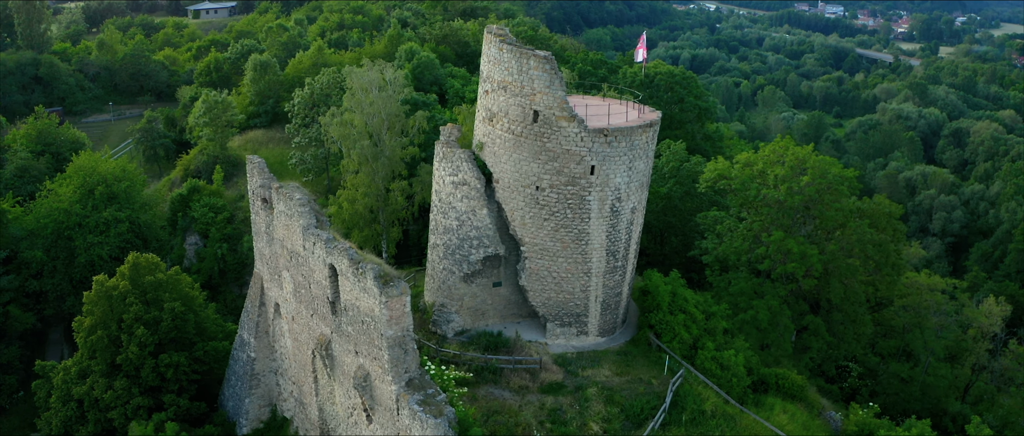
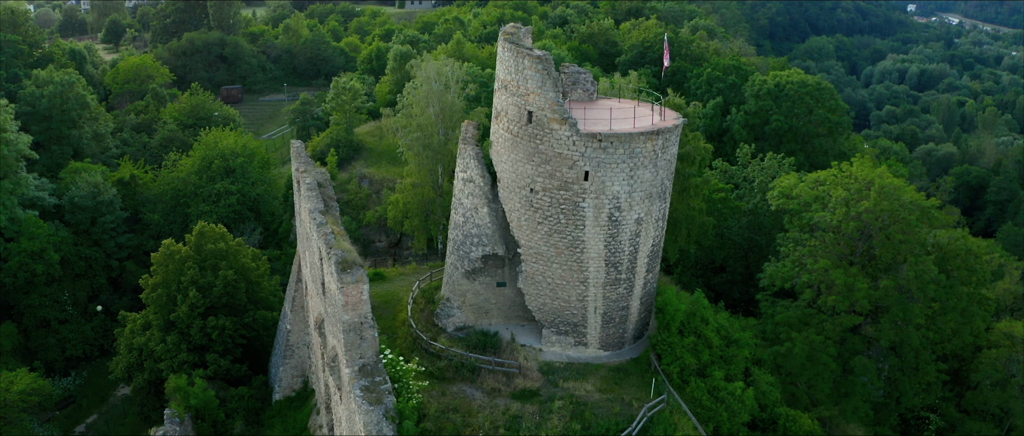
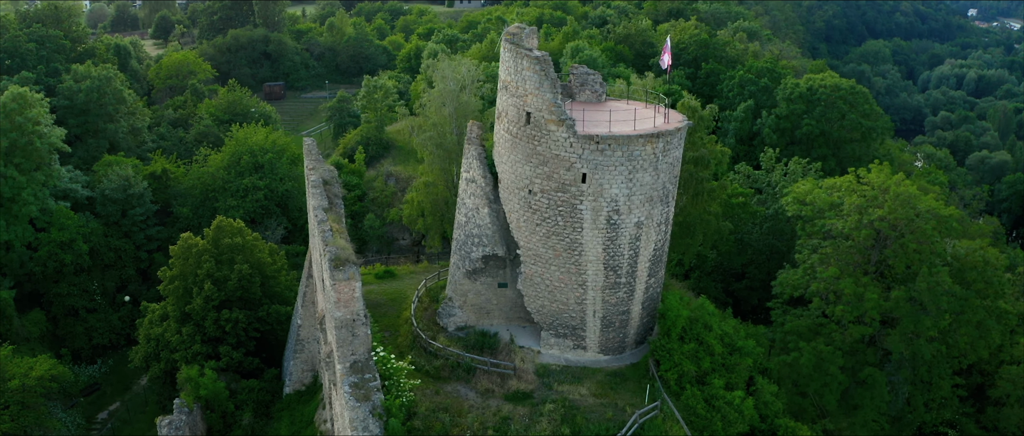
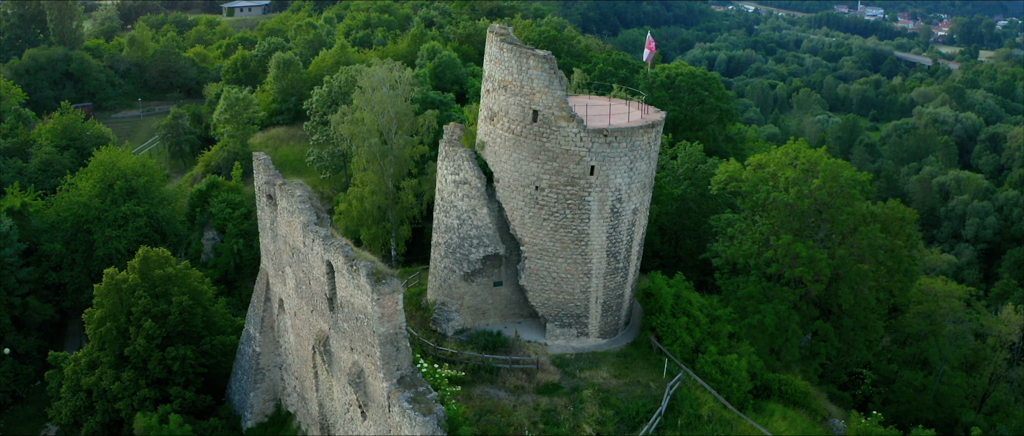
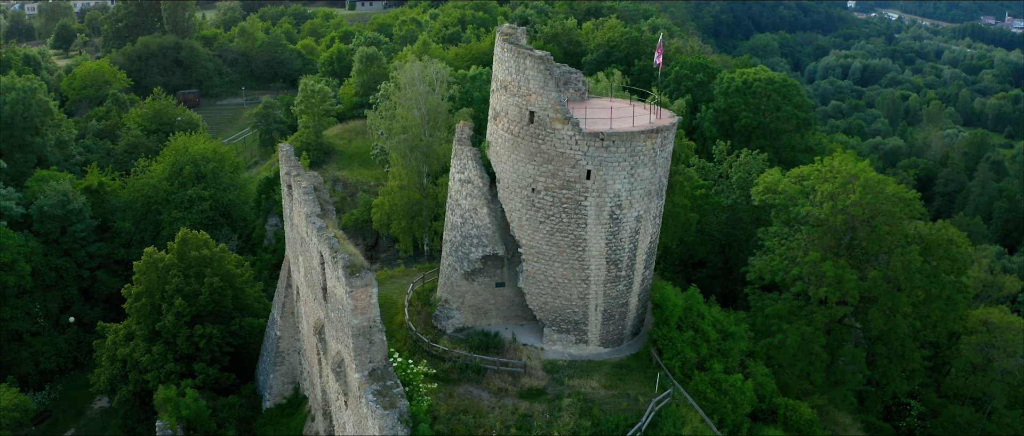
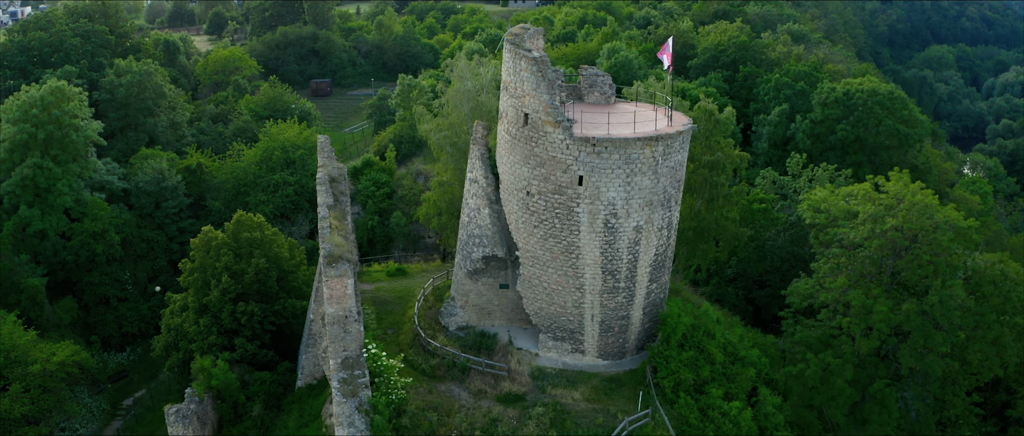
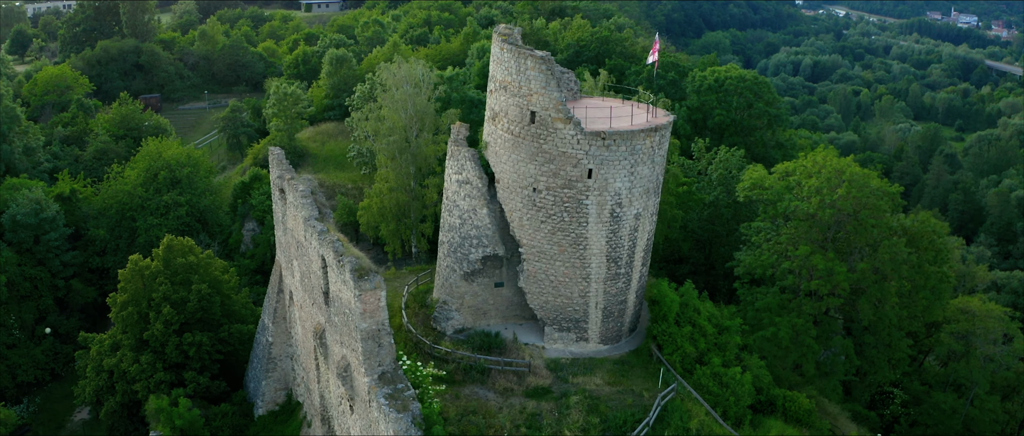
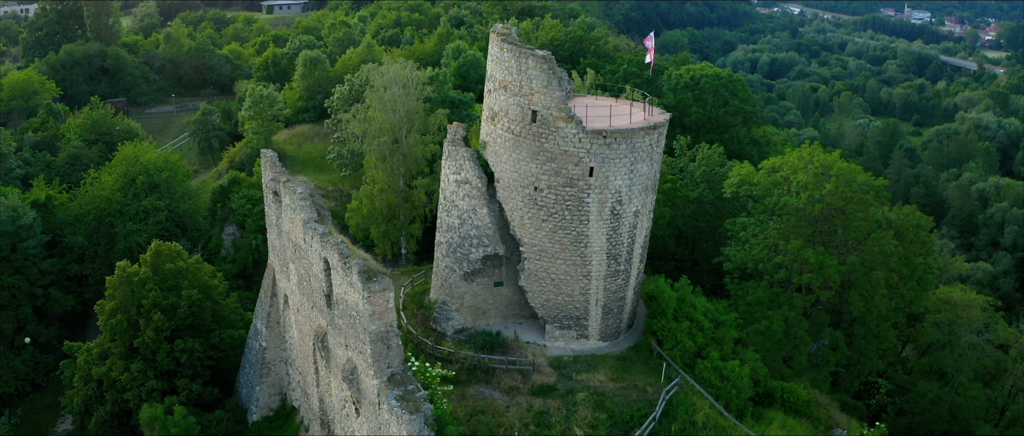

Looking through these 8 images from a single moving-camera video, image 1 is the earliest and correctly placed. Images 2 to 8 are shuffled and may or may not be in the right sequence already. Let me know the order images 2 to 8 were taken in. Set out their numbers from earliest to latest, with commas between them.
4, 8, 7, 5, 2, 3, 6
